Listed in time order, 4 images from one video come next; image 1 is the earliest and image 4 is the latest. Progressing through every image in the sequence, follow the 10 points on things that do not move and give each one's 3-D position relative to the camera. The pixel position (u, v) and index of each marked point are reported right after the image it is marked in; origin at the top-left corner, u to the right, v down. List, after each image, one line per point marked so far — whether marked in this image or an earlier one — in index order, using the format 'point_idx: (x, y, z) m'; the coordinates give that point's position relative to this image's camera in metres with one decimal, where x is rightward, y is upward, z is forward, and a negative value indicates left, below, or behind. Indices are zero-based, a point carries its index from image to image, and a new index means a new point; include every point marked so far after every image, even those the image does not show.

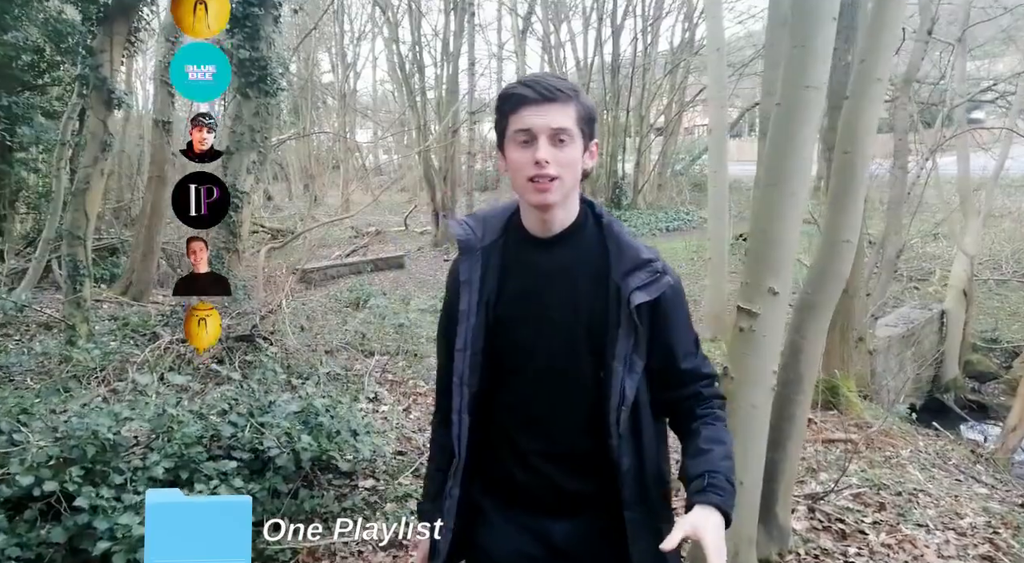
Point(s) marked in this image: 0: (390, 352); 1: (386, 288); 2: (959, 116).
0: (-1.3, -0.8, +6.7) m
1: (-2.6, -0.2, +13.3) m
2: (+7.8, +2.9, +11.4) m
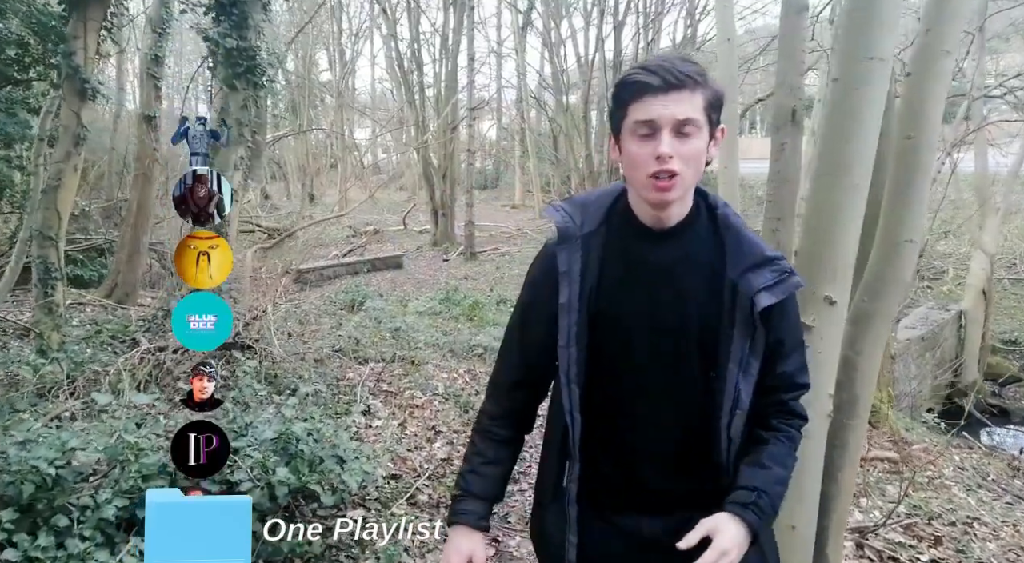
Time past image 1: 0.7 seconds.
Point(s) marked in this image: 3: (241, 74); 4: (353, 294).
0: (-1.2, -0.8, +6.3) m
1: (-2.5, -0.2, +12.9) m
2: (+7.8, +2.9, +11.0) m
3: (-2.9, +2.2, +7.1) m
4: (-2.5, -0.2, +10.4) m
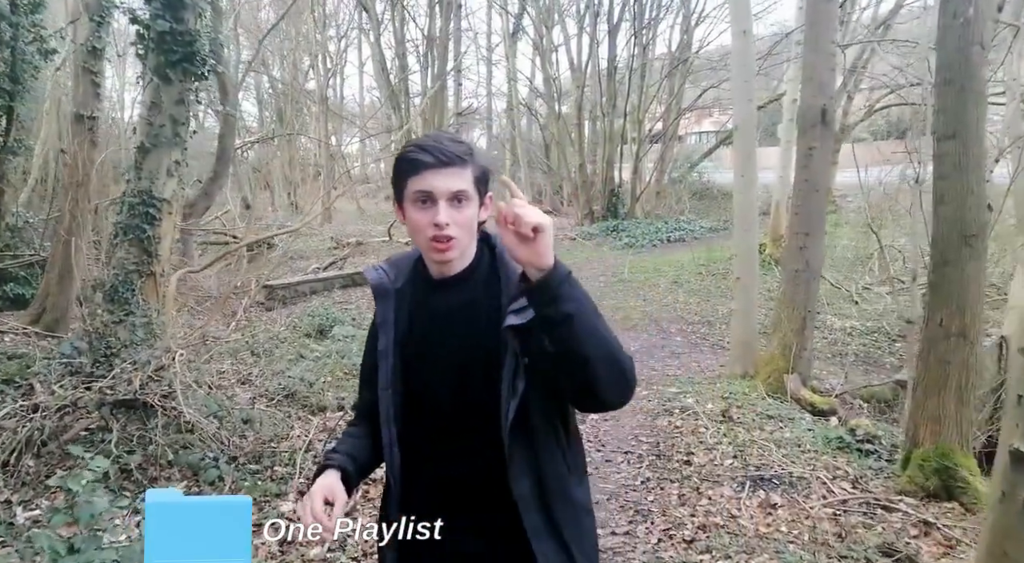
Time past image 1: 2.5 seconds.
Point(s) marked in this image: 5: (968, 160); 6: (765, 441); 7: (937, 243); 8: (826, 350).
0: (-1.3, -1.1, +5.1) m
1: (-2.7, -0.5, +11.7) m
2: (+7.6, +2.6, +10.0) m
3: (-3.0, +2.0, +6.0) m
4: (-2.7, -0.5, +9.2) m
5: (+2.8, +0.7, +4.0) m
6: (+2.0, -1.3, +5.2) m
7: (+2.7, +0.2, +4.1) m
8: (+5.0, -1.1, +10.4) m
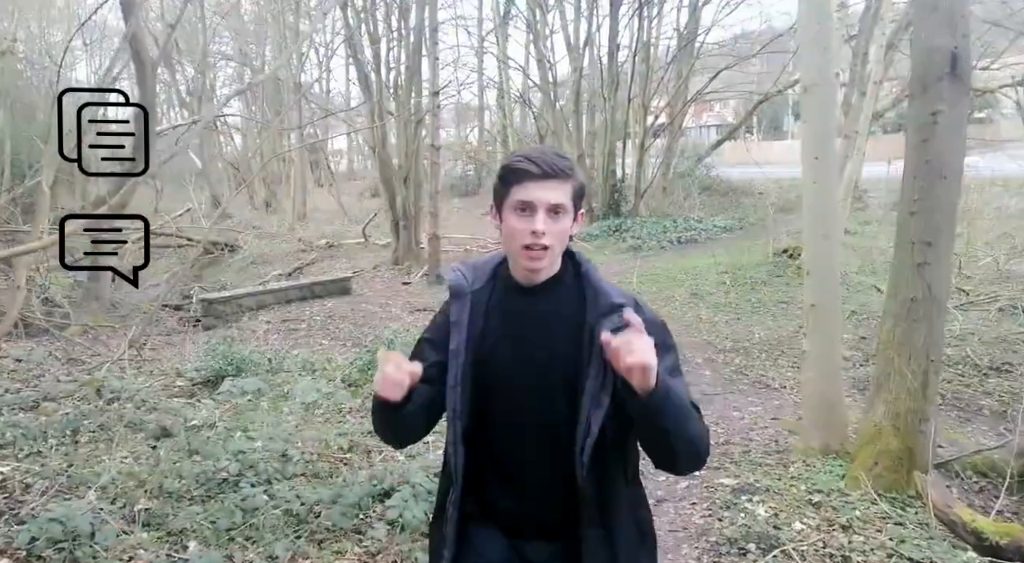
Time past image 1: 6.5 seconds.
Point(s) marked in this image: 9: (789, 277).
0: (-1.5, -1.3, +2.6) m
1: (-3.0, -0.8, +9.2) m
2: (+7.4, +2.3, +7.6) m
3: (-3.3, +1.7, +3.5) m
4: (-2.9, -0.8, +6.7) m
5: (+2.6, +0.5, +1.6) m
6: (+1.8, -1.5, +2.8) m
7: (+2.5, 0.0, +1.7) m
8: (+4.7, -1.3, +8.0) m
9: (+5.1, +0.1, +12.3) m
